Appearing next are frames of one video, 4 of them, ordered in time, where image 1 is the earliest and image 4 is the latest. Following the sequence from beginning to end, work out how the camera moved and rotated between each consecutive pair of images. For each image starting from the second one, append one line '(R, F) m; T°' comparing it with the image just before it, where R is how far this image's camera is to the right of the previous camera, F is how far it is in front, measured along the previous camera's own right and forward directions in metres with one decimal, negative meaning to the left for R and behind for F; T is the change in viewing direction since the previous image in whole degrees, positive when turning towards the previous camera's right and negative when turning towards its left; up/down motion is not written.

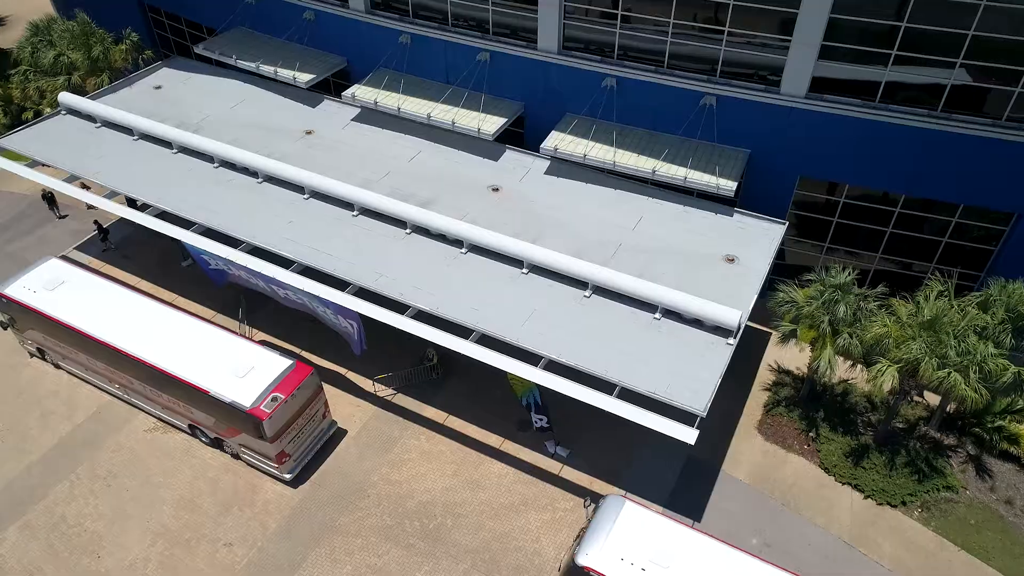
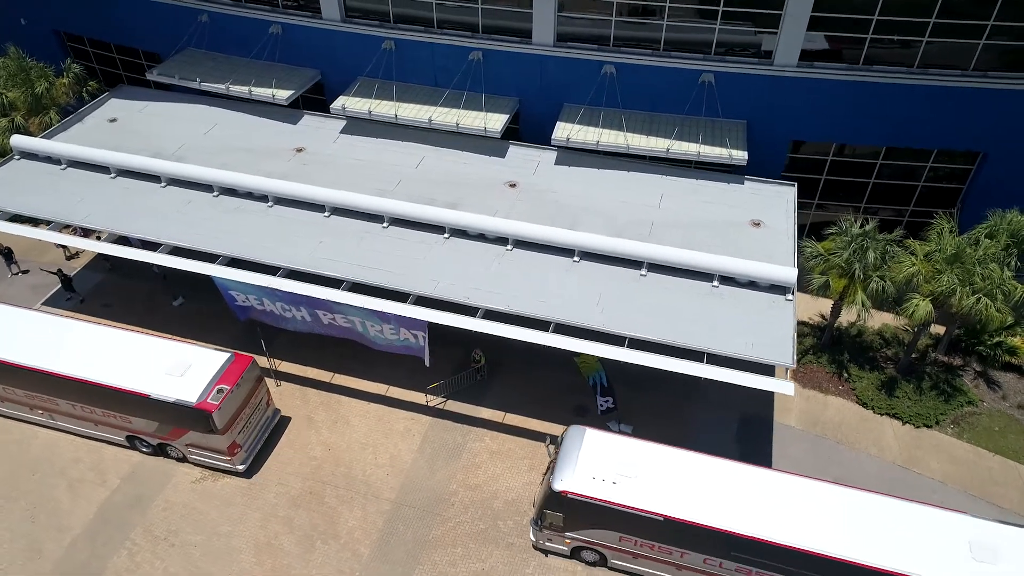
(-4.6, +0.2) m; +9°
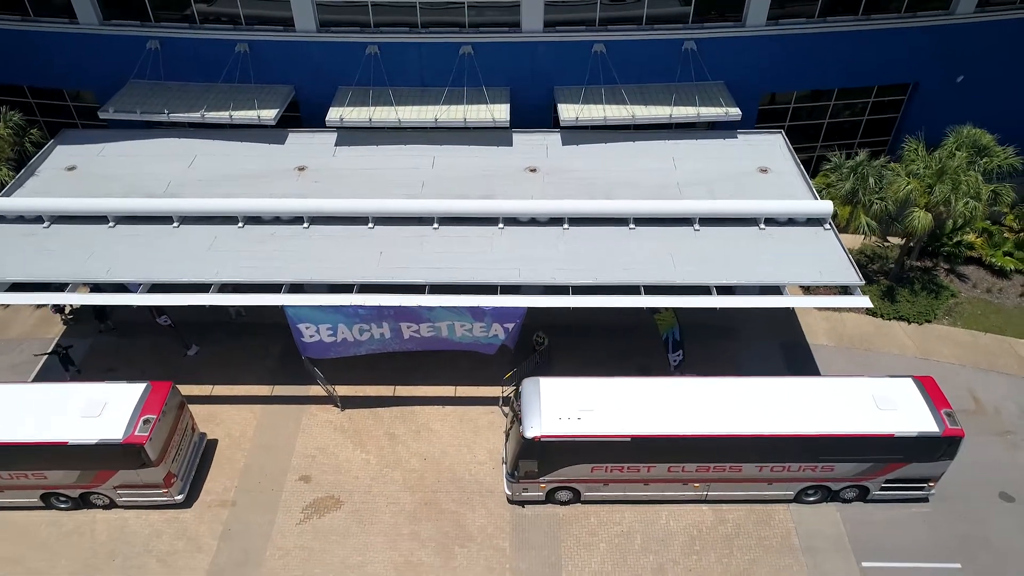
(-6.3, +0.1) m; +11°
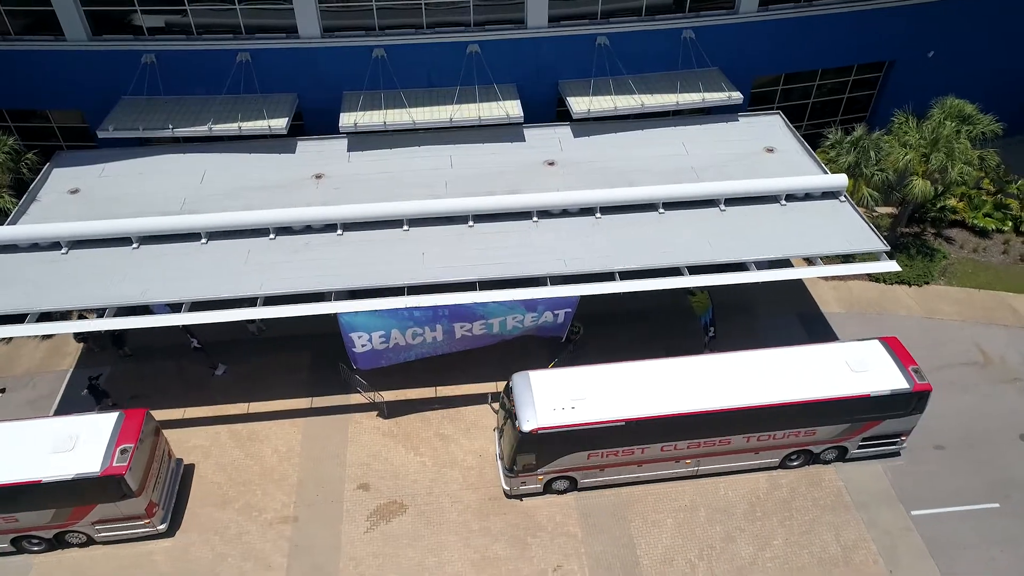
(-3.0, -0.2) m; +5°
